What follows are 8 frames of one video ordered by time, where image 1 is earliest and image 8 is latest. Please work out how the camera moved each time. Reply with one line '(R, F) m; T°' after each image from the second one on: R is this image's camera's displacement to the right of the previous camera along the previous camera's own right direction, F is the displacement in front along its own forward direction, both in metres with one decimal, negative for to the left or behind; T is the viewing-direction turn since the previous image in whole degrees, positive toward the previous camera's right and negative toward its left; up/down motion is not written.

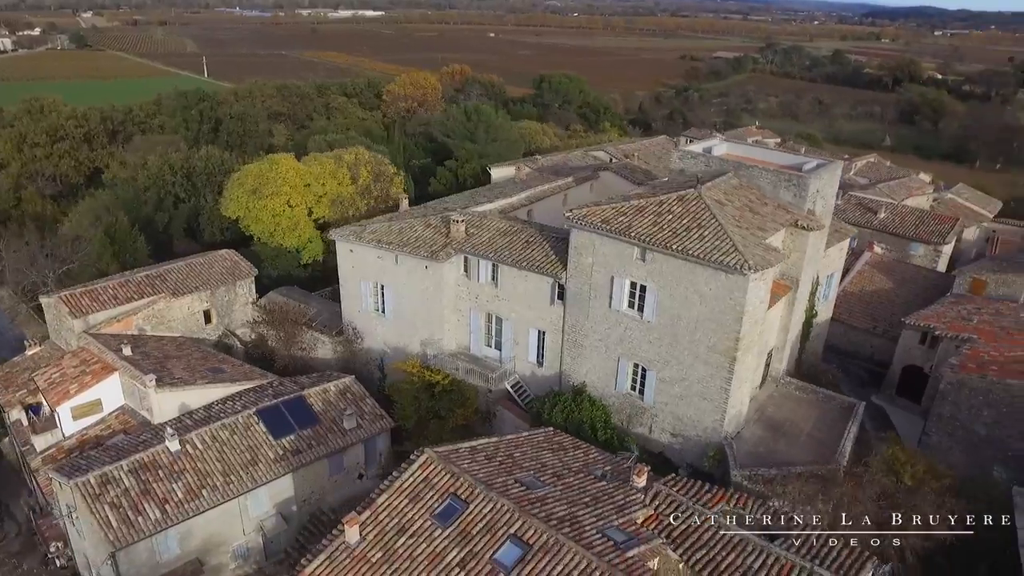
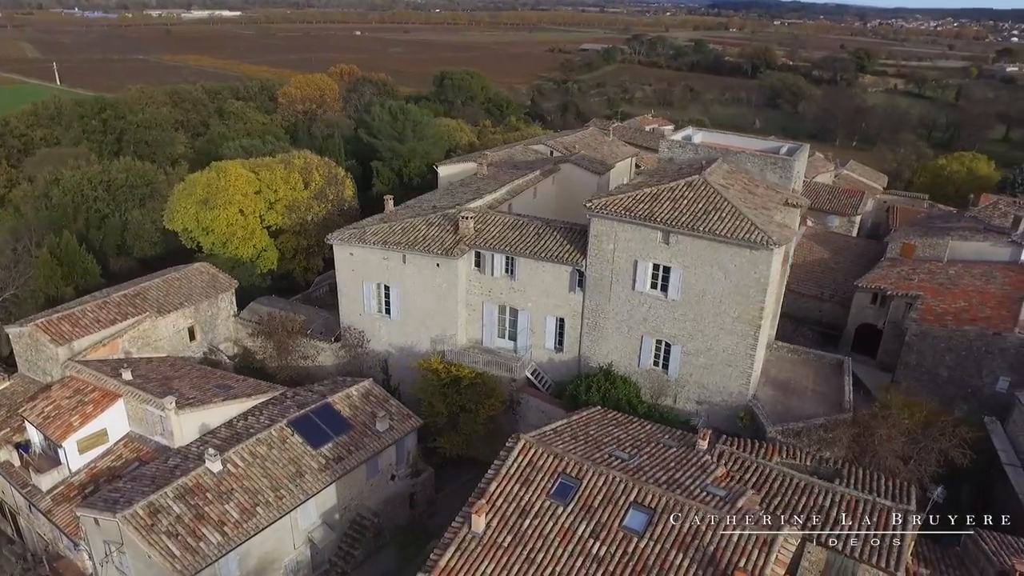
(-4.7, -0.4) m; +10°
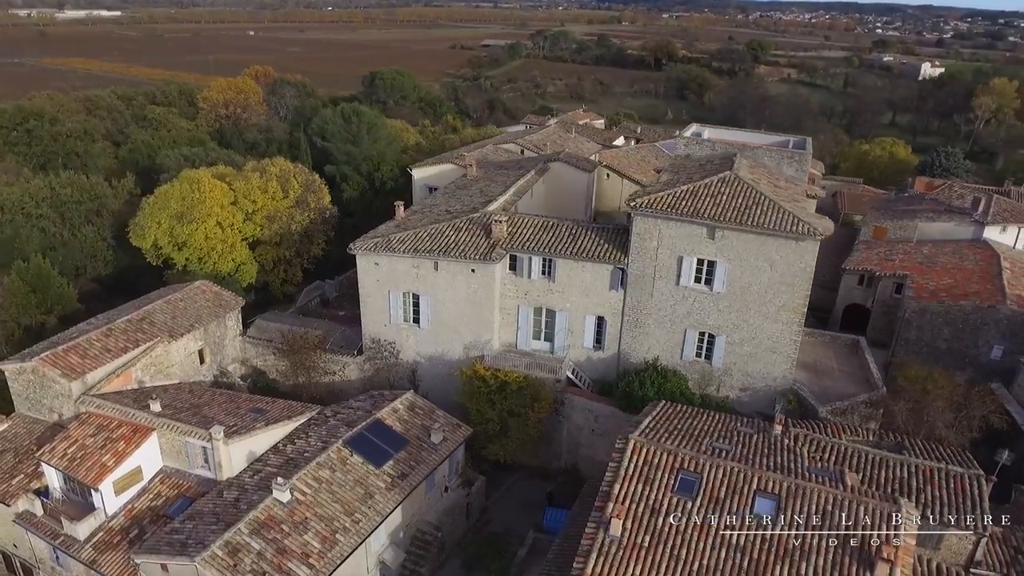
(-4.5, +0.4) m; +8°
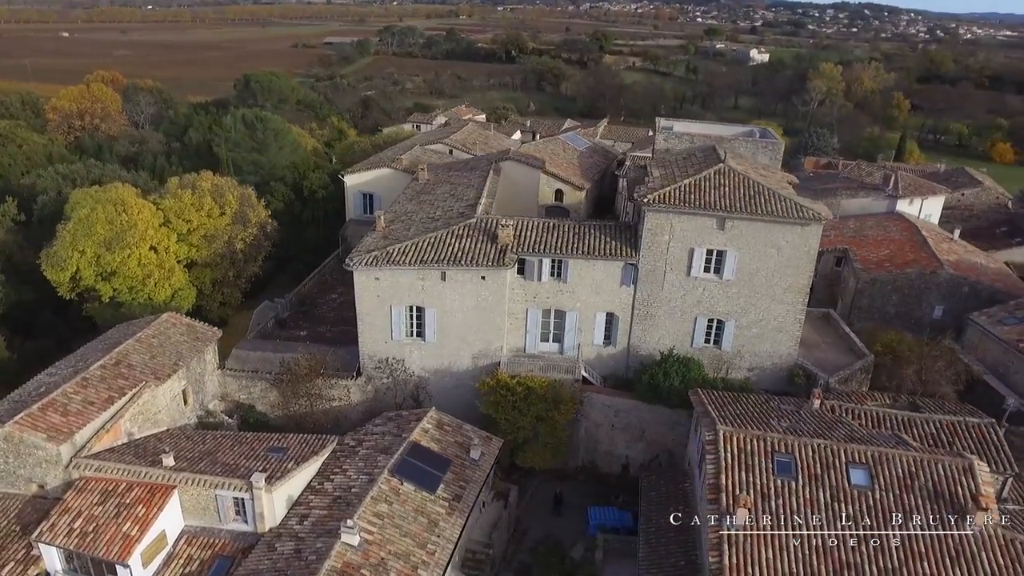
(-5.3, +1.0) m; +12°
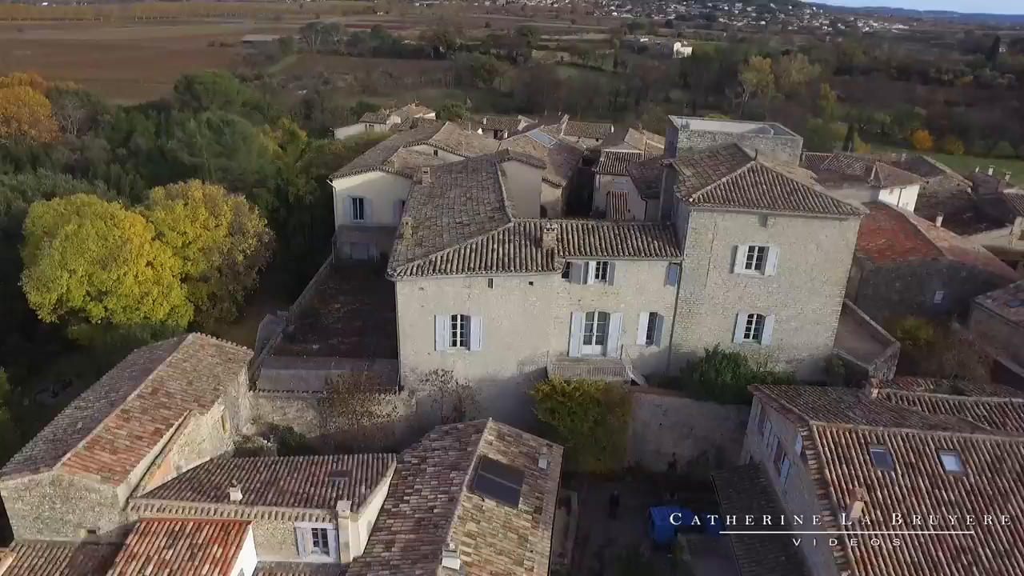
(-4.0, +0.7) m; +6°
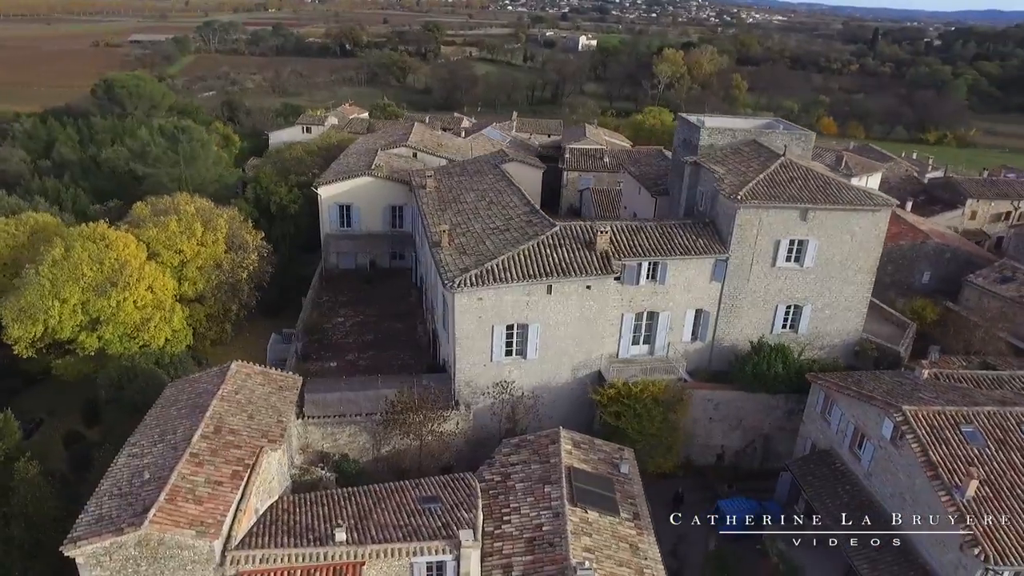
(-4.8, +0.9) m; +8°
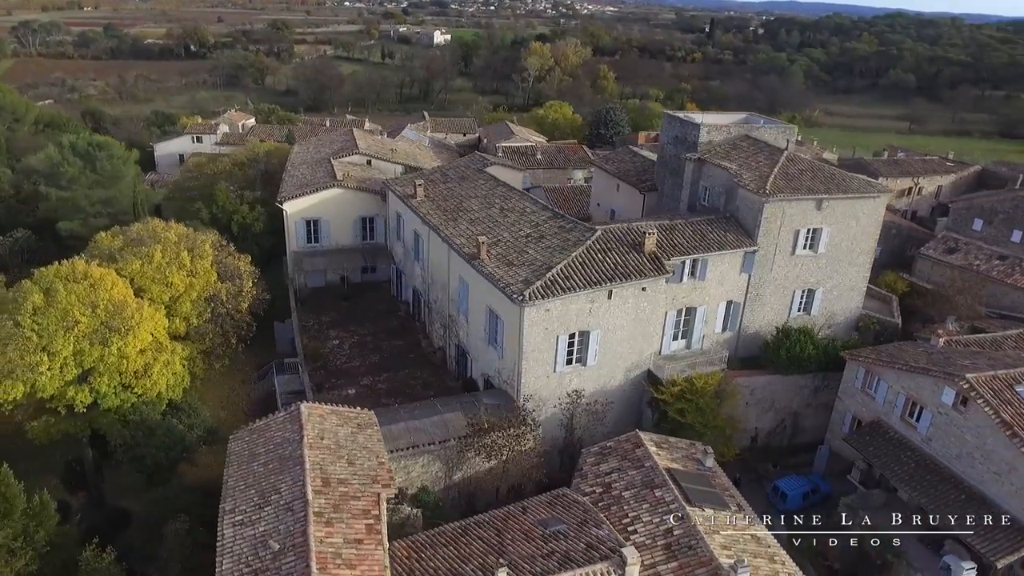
(-6.3, +1.1) m; +12°
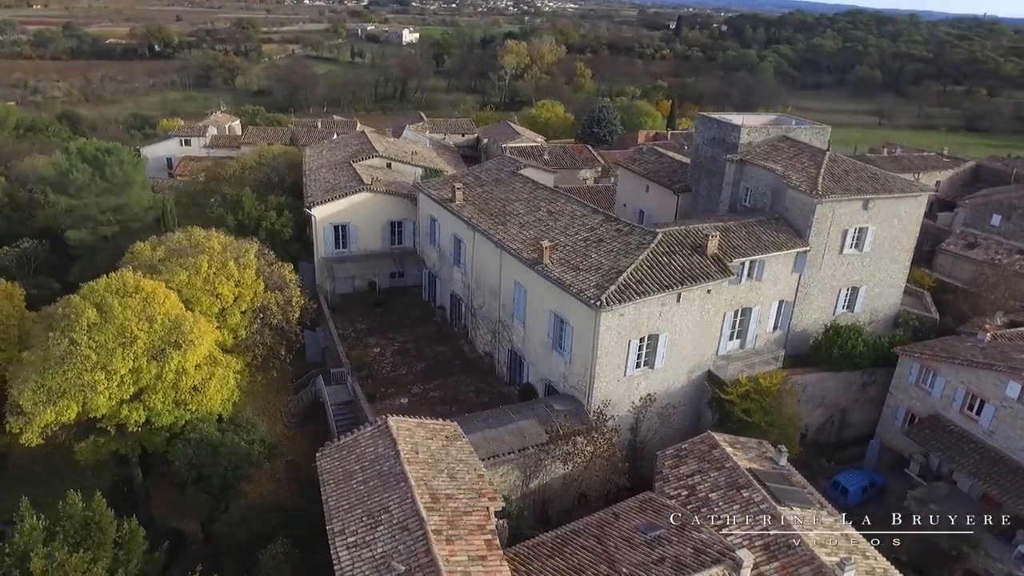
(-3.3, +0.3) m; +3°
